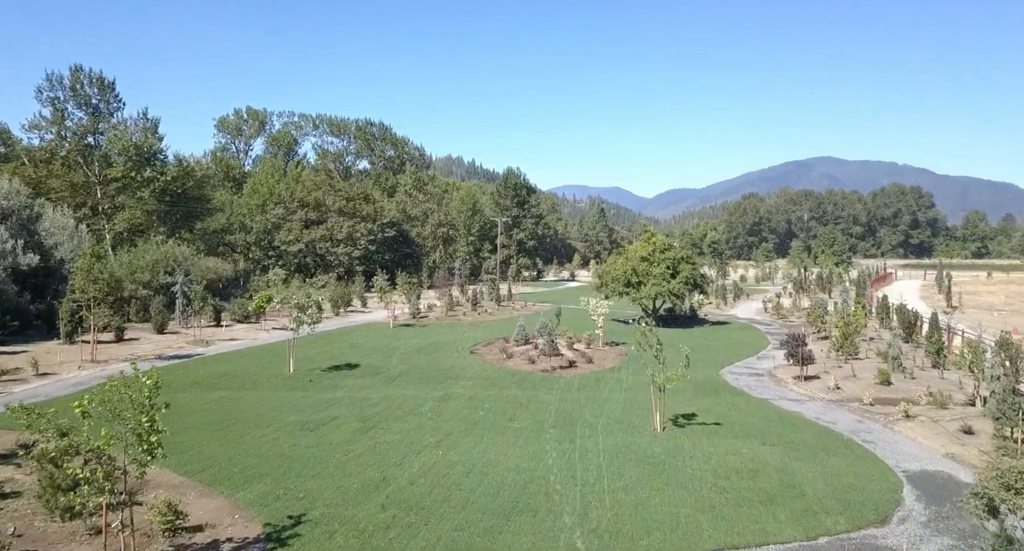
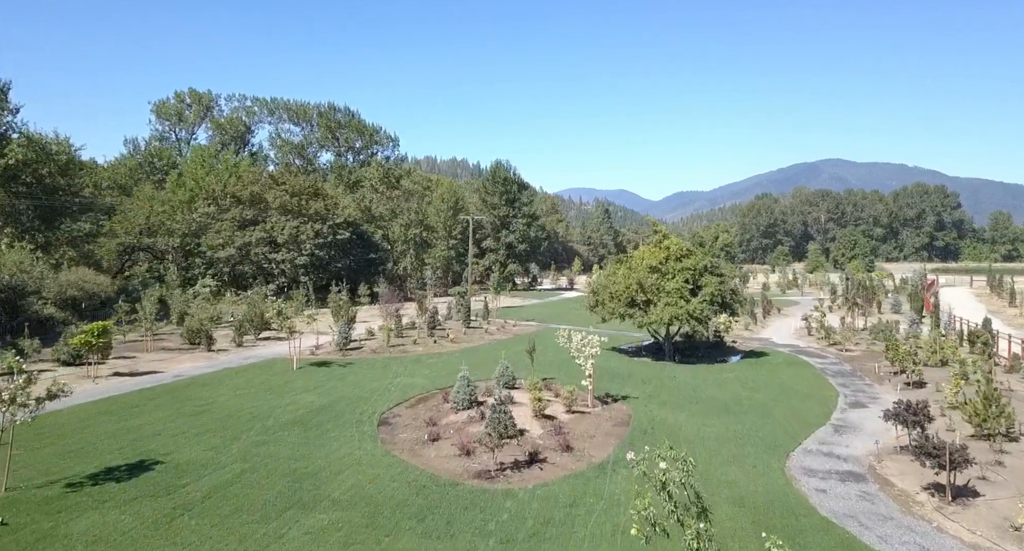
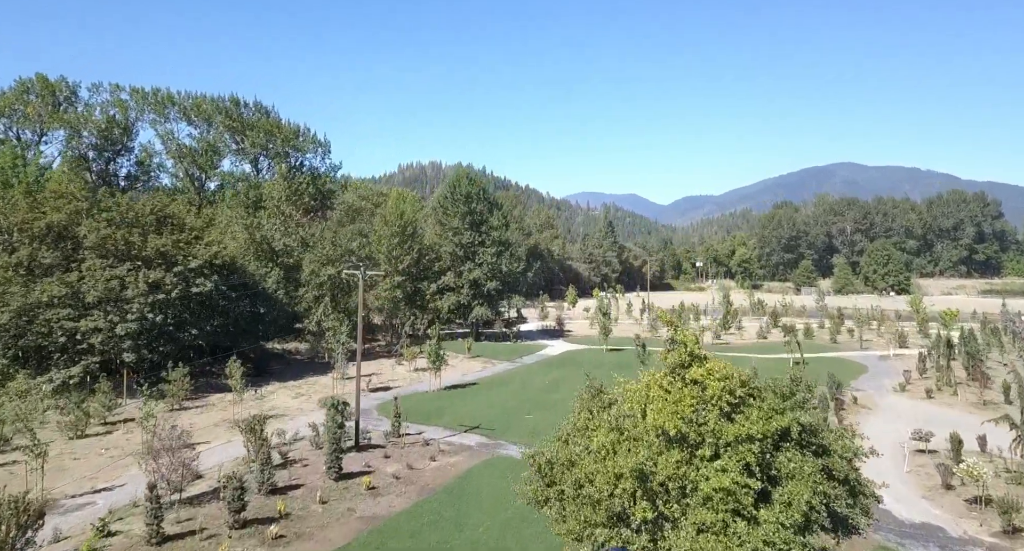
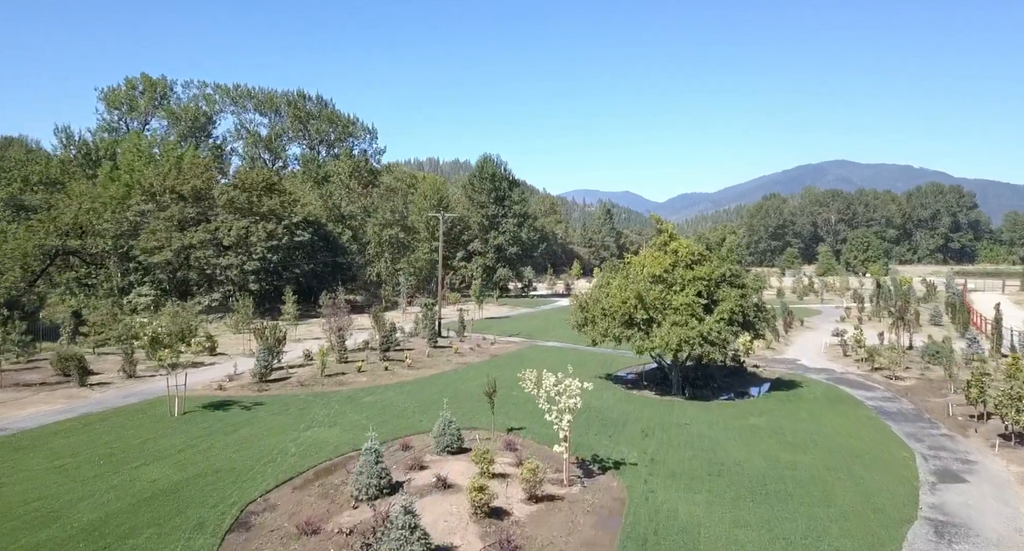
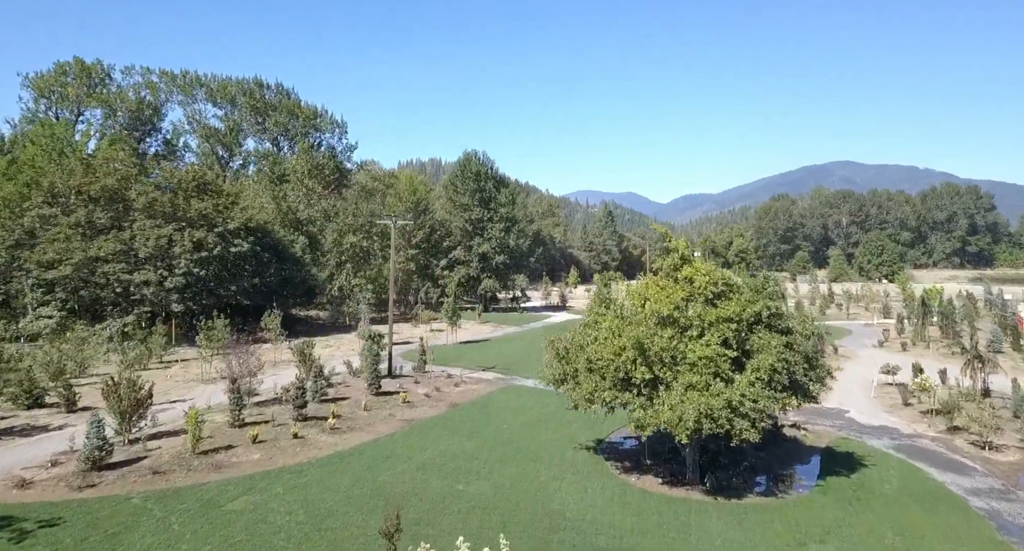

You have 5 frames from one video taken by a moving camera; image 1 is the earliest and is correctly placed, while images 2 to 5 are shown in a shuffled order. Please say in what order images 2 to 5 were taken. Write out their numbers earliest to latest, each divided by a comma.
2, 4, 5, 3
